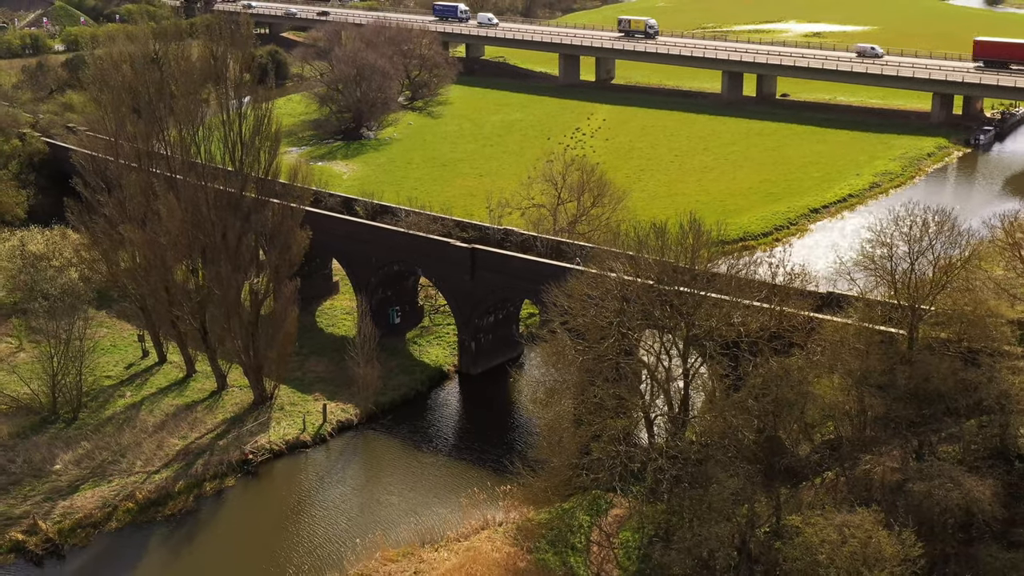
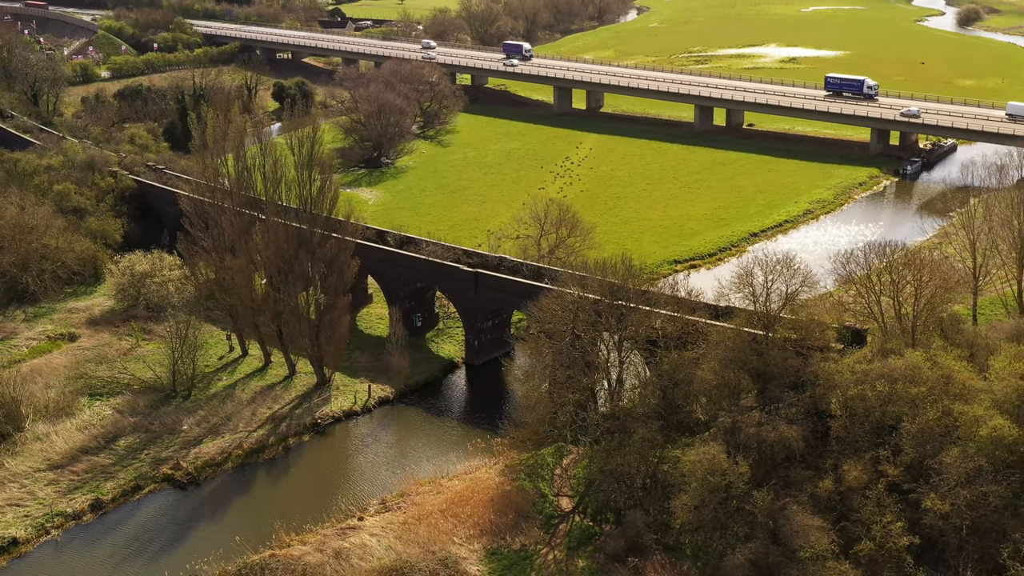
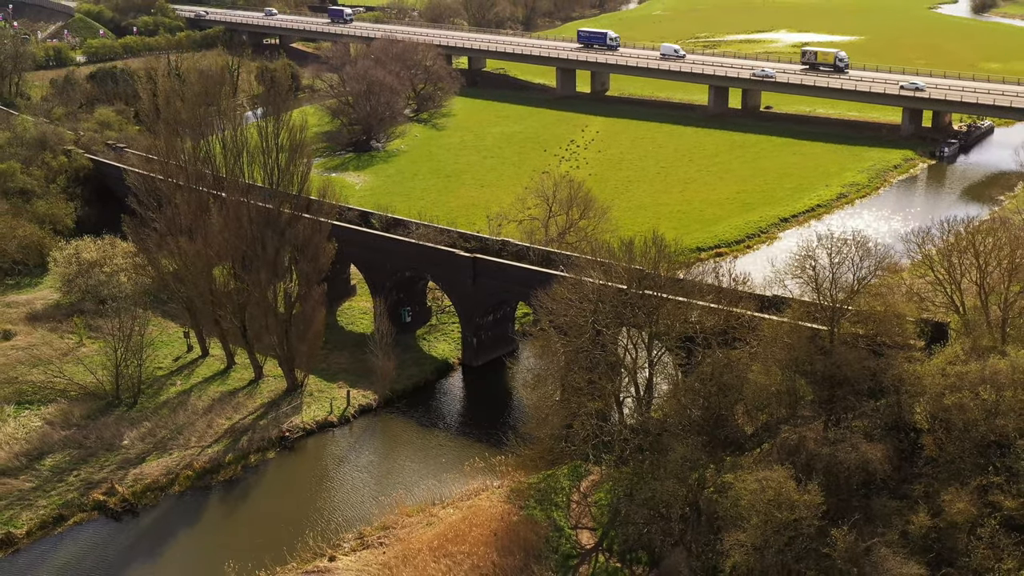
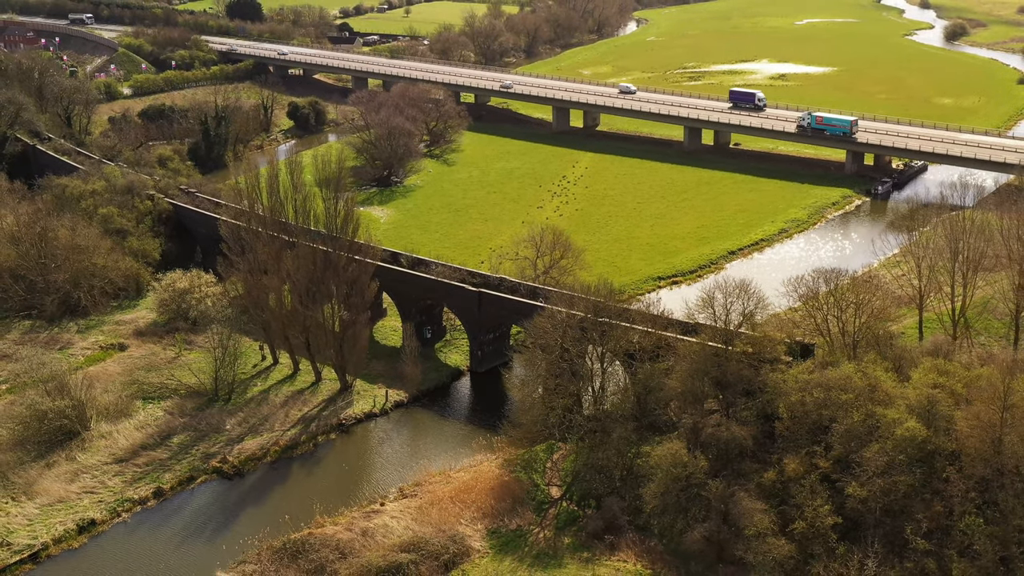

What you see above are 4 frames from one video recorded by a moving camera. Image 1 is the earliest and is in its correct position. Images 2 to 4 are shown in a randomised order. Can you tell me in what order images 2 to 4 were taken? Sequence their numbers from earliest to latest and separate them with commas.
3, 2, 4
